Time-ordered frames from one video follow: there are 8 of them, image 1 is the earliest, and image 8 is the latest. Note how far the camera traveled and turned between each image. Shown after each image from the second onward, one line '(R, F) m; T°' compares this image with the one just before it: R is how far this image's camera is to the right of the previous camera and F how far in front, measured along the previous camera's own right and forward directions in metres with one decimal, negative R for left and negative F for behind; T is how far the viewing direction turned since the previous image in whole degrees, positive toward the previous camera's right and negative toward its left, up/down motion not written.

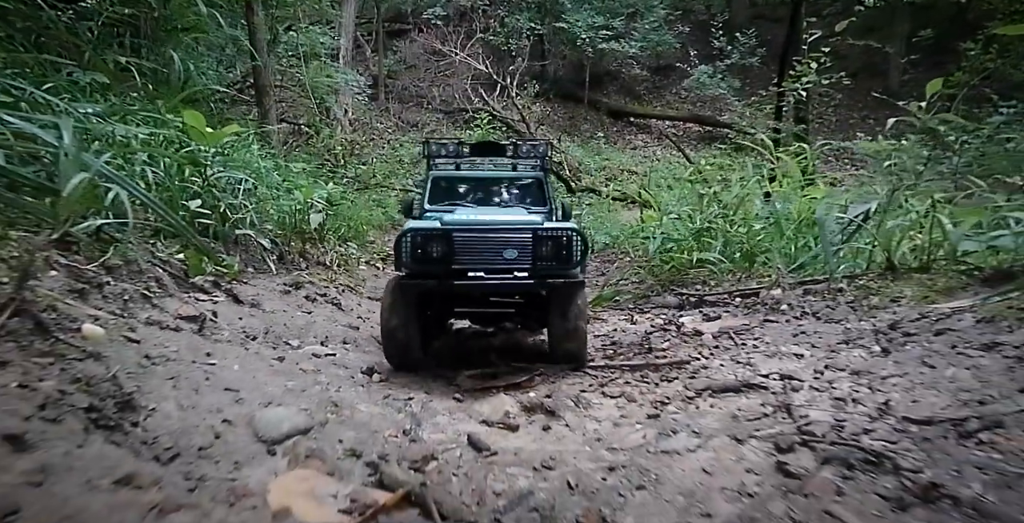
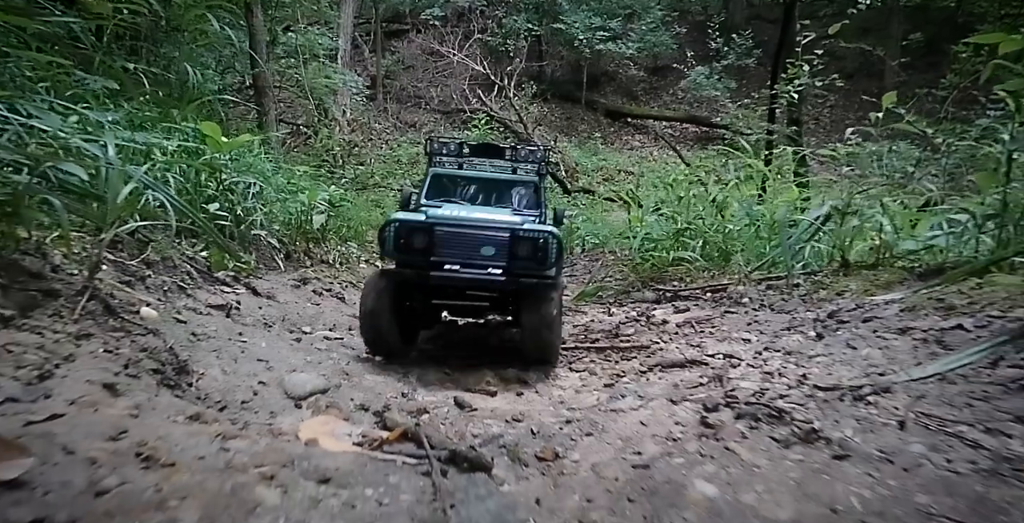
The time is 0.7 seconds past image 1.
(+0.1, -0.5) m; 0°
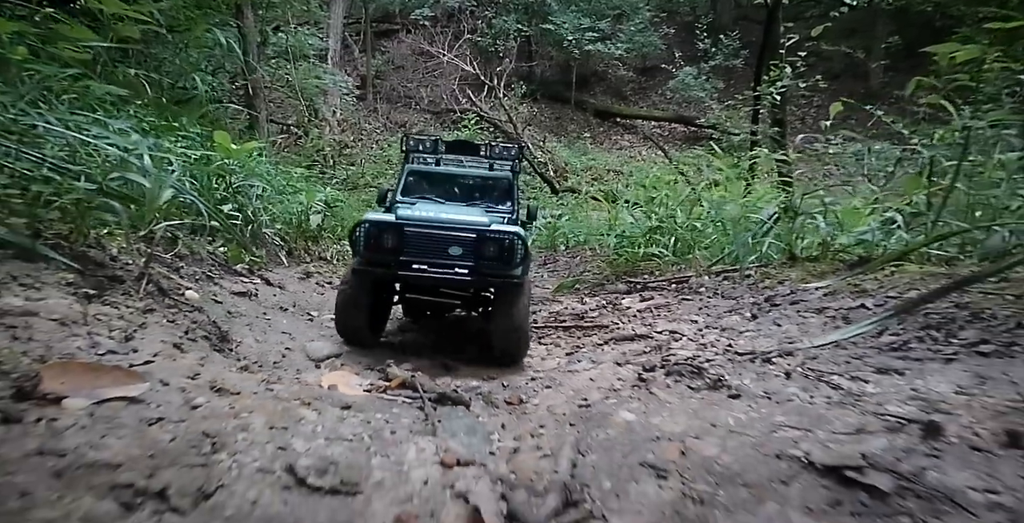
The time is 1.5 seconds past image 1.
(+0.1, -0.6) m; +1°
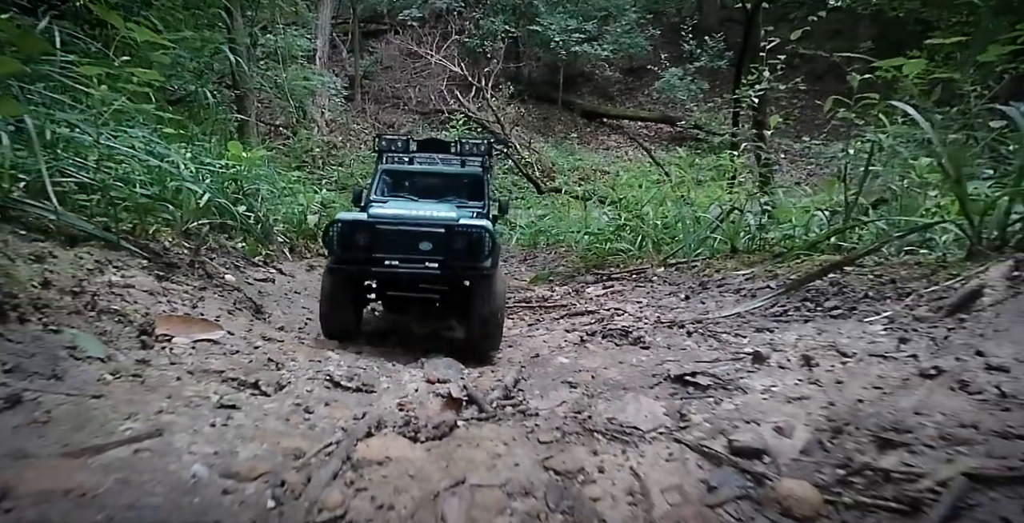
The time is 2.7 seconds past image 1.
(+0.1, -0.9) m; +1°
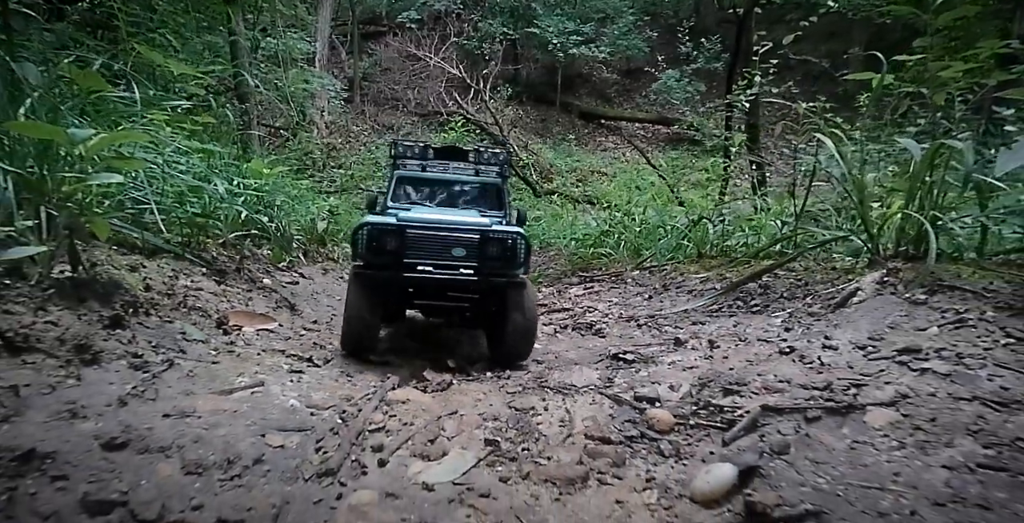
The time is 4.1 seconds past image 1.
(+0.1, -0.9) m; 0°
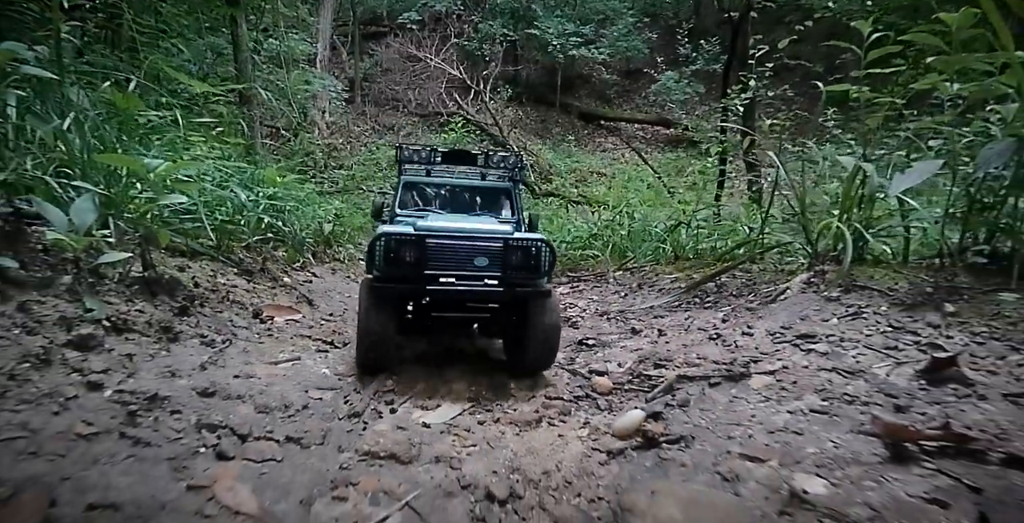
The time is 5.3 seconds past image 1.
(+0.1, -0.8) m; 0°
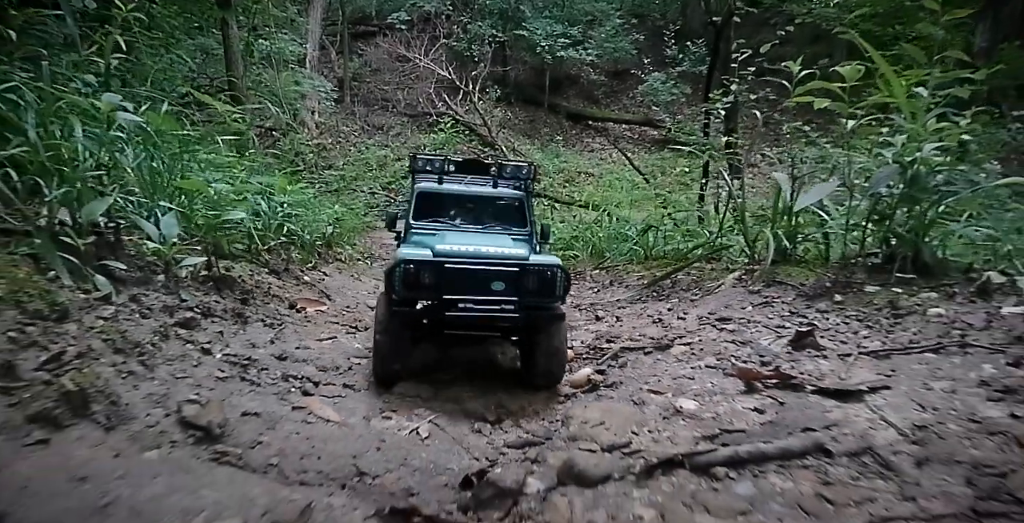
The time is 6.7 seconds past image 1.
(0.0, -1.1) m; +1°
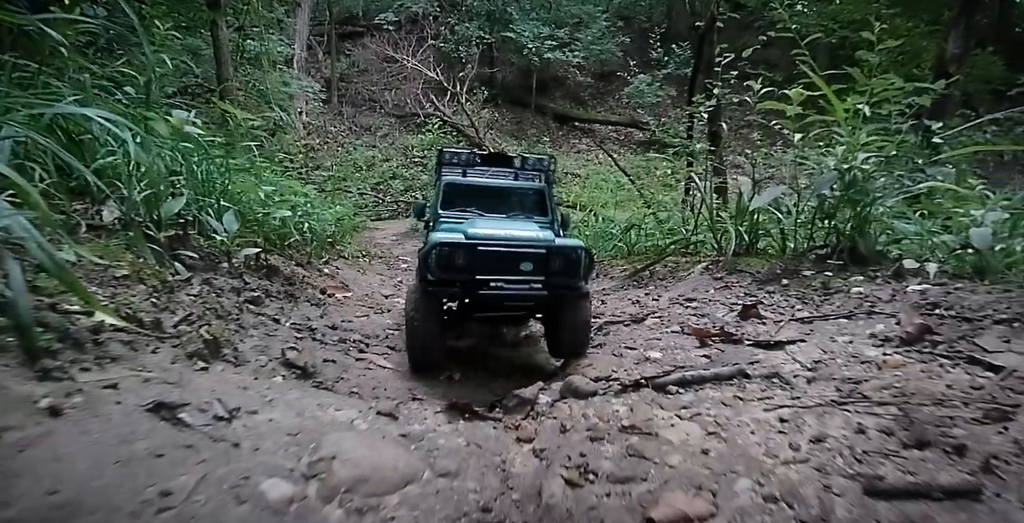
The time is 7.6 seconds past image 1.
(-0.1, -1.0) m; +1°
